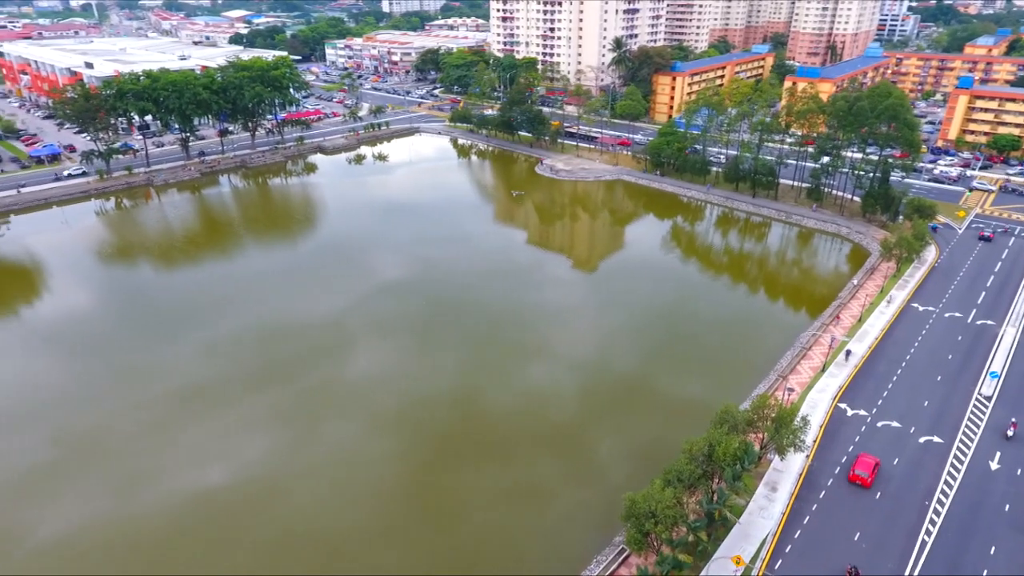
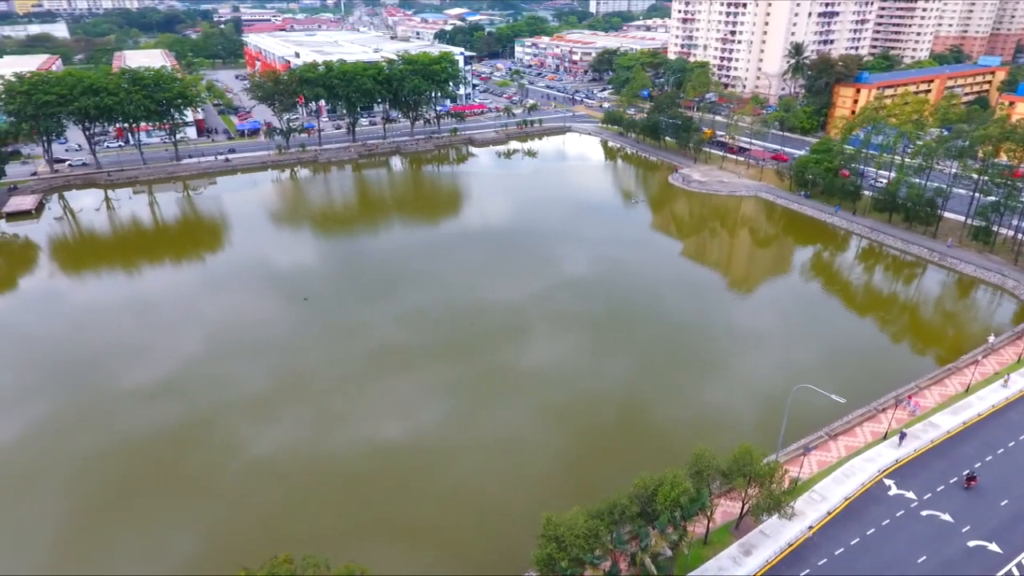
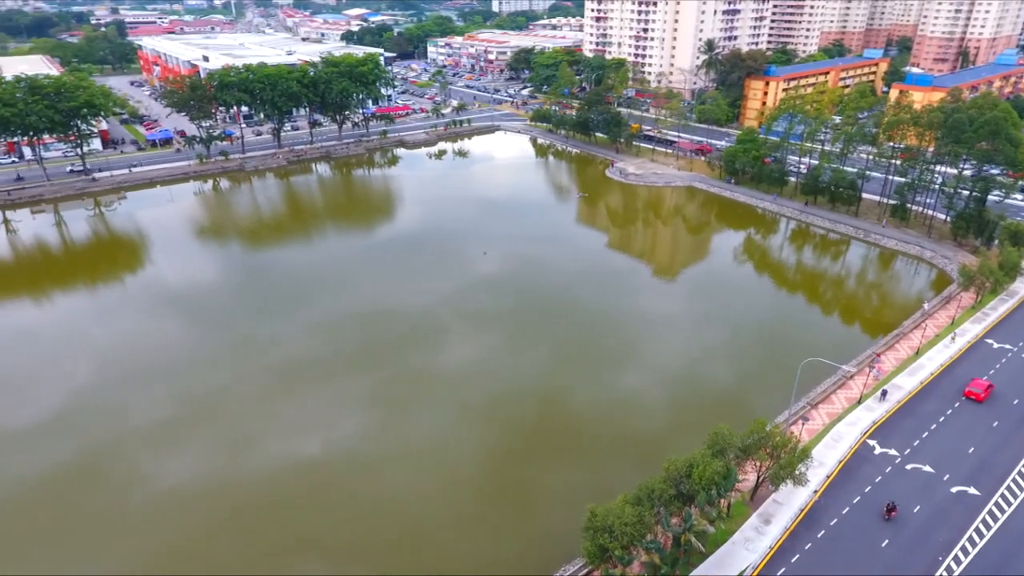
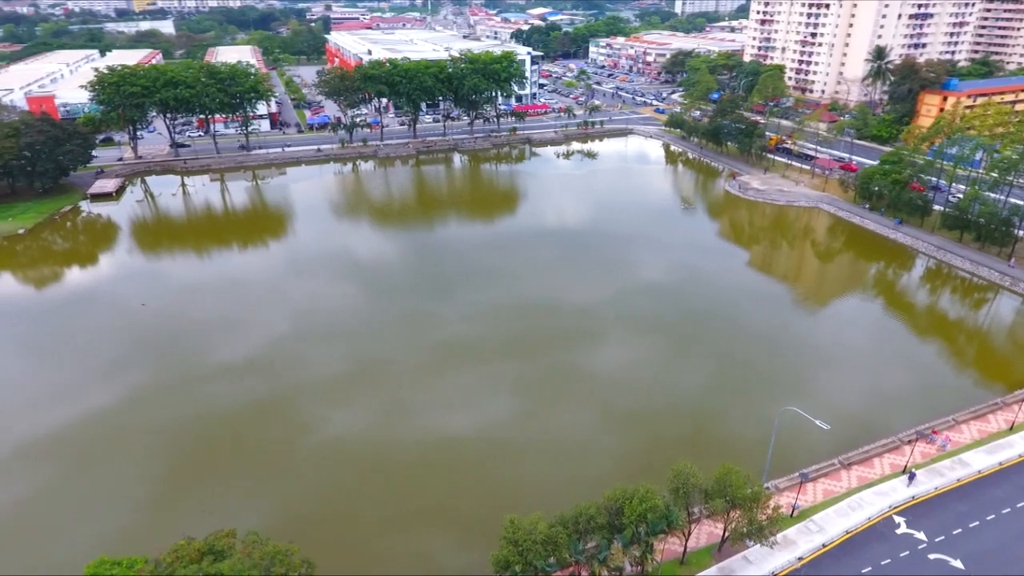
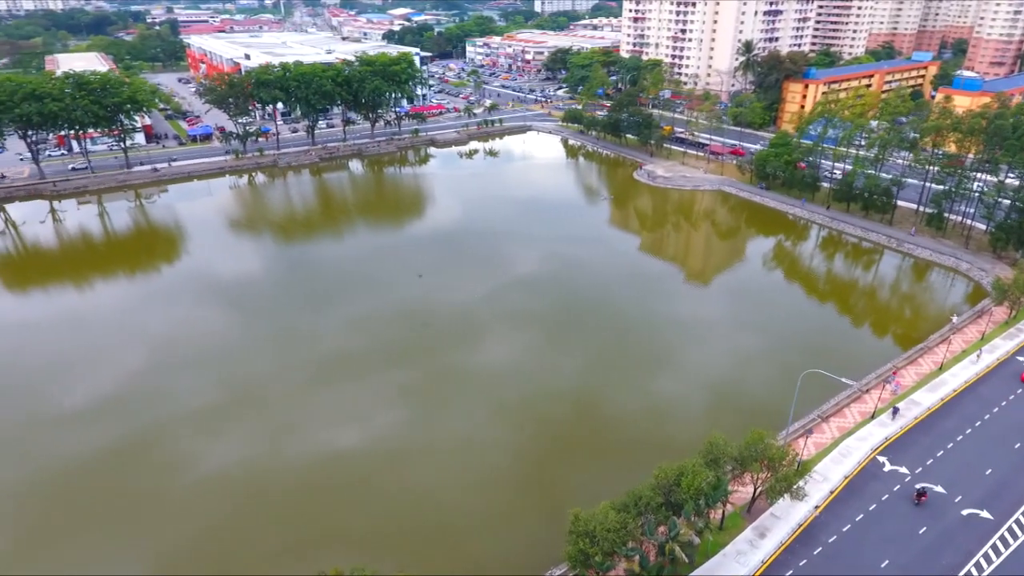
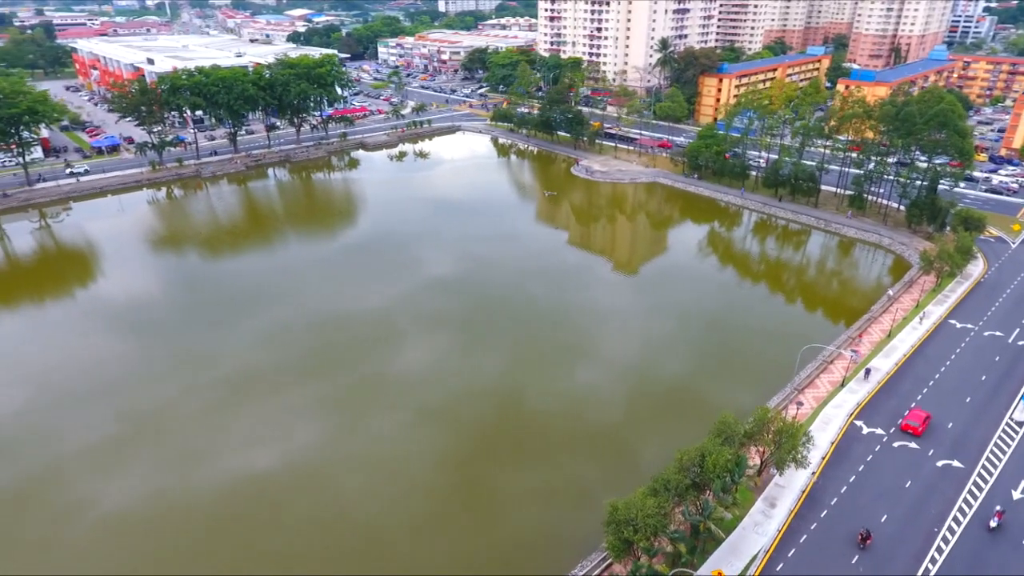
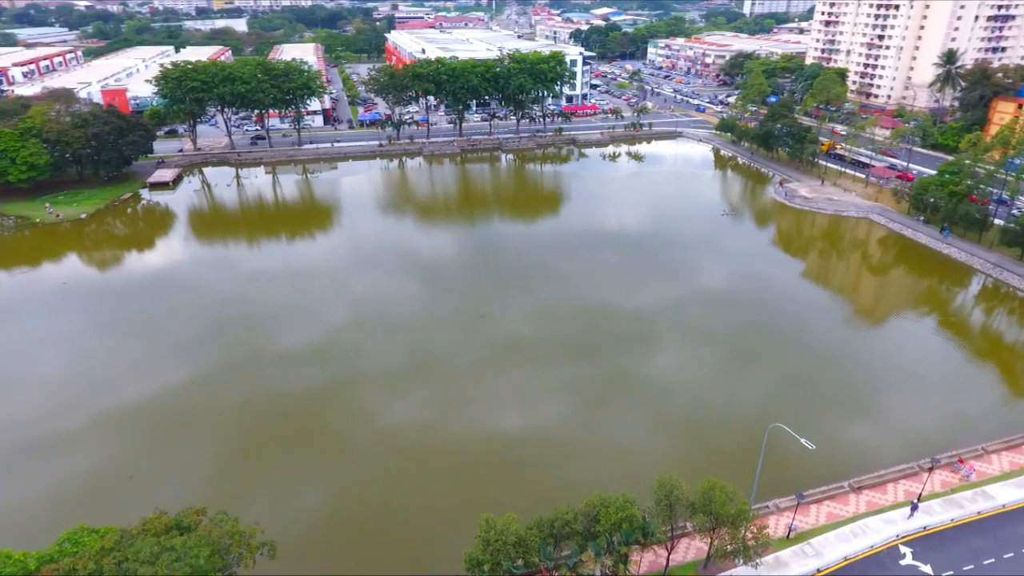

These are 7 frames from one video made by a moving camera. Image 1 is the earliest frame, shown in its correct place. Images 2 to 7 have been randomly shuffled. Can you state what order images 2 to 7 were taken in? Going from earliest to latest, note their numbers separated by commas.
6, 3, 5, 2, 4, 7
